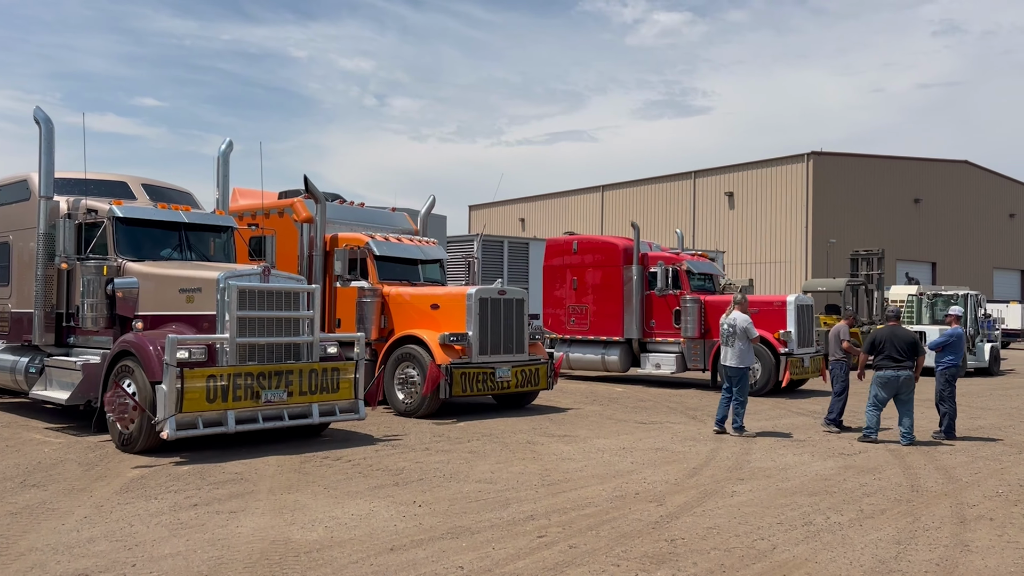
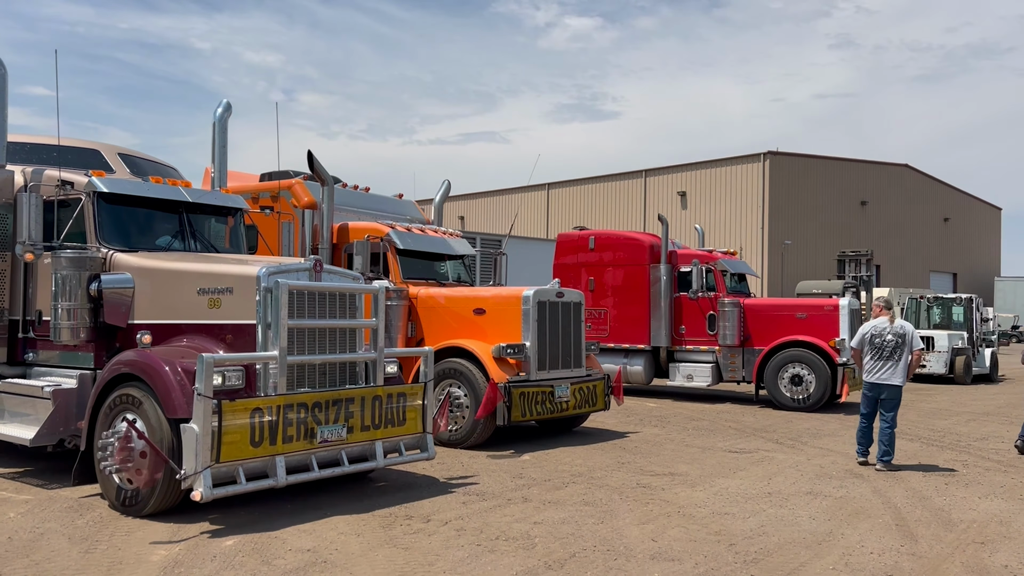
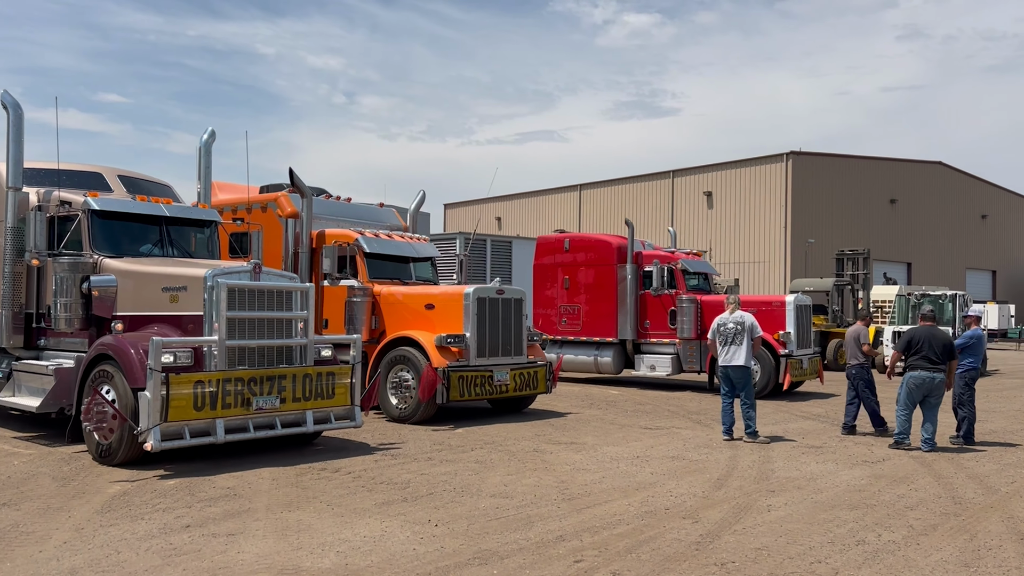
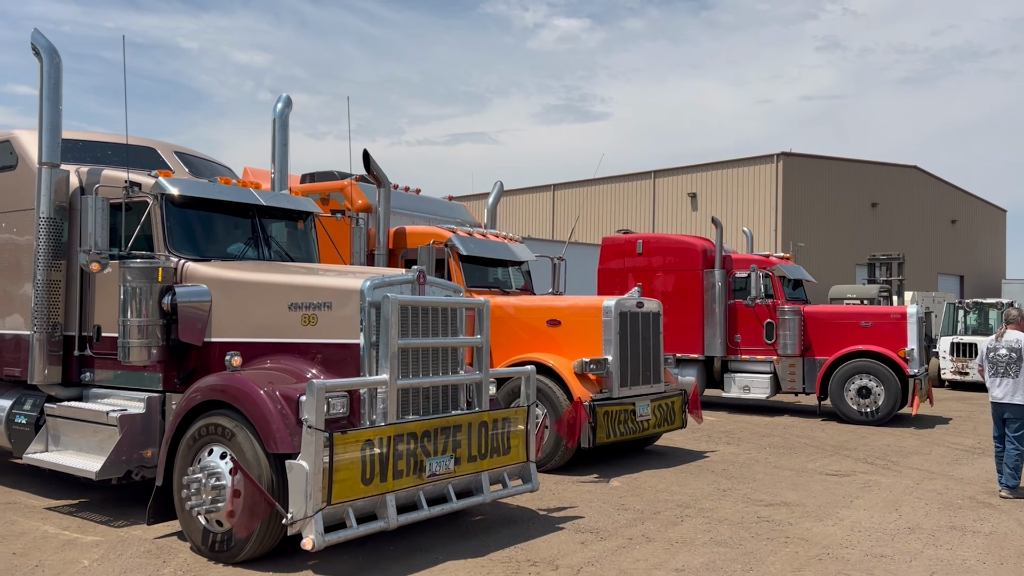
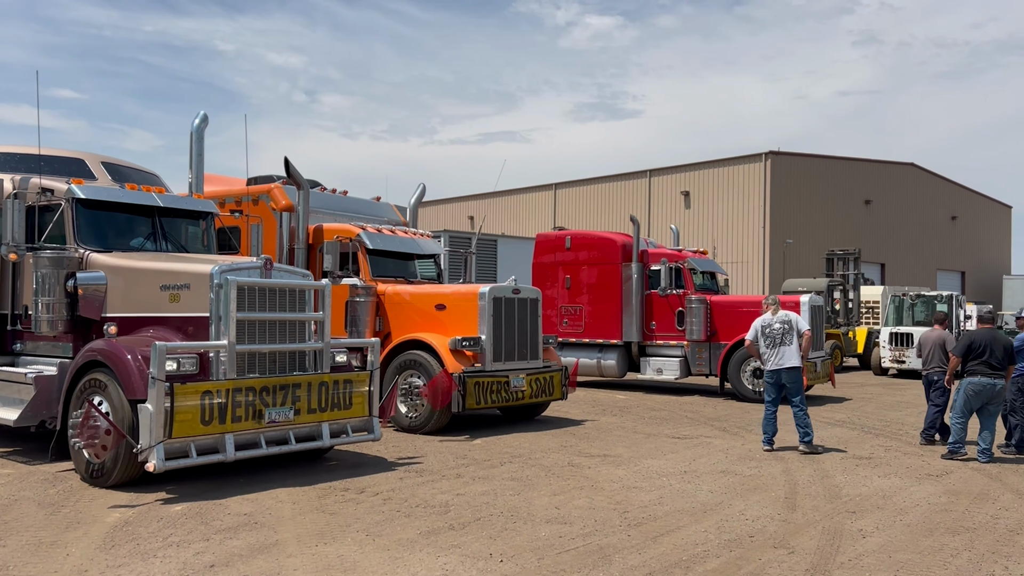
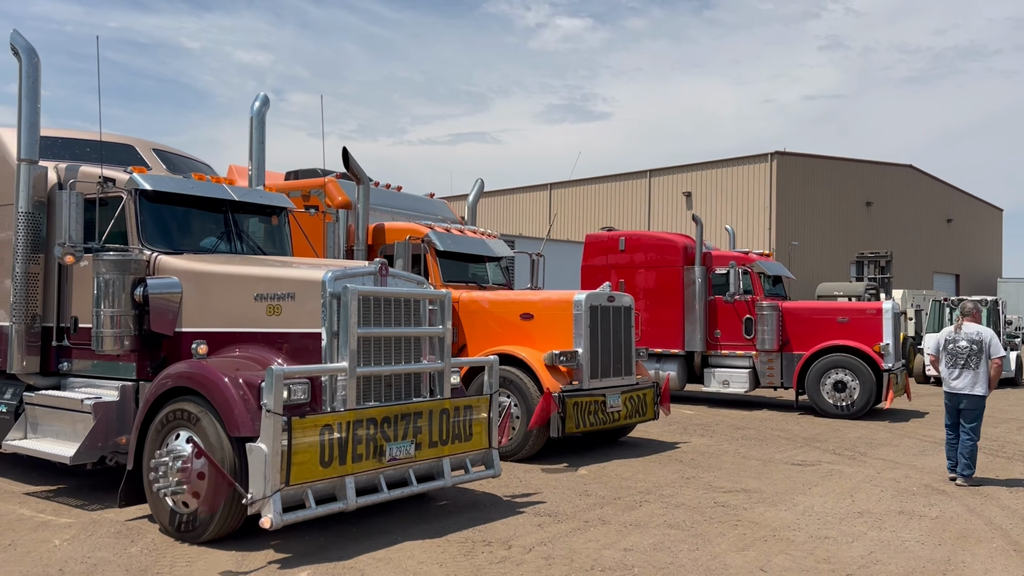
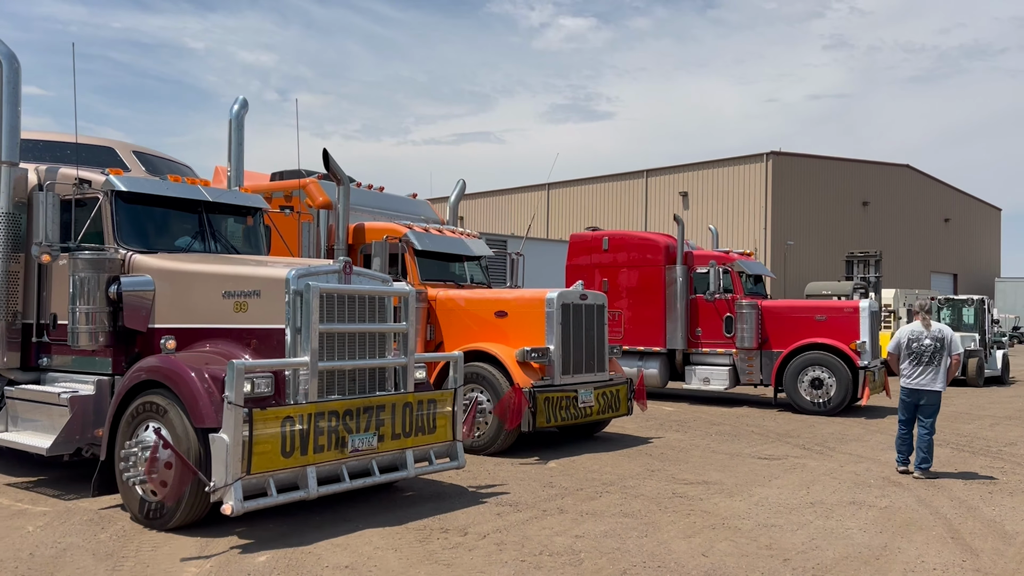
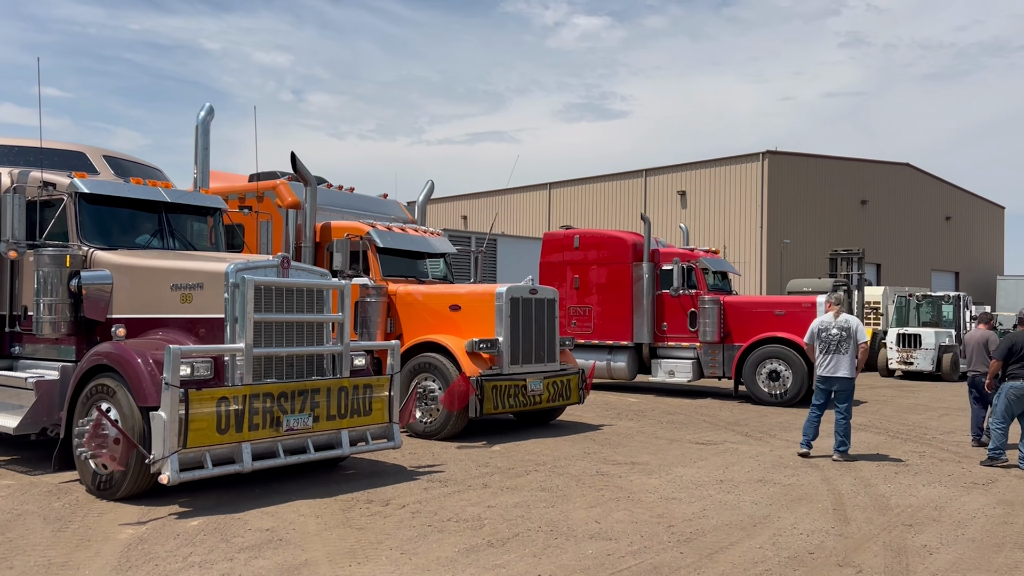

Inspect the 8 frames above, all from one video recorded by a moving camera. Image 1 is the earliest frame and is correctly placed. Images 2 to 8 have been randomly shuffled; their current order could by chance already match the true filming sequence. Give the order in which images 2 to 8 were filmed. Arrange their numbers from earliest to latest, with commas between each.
3, 5, 8, 2, 7, 6, 4
